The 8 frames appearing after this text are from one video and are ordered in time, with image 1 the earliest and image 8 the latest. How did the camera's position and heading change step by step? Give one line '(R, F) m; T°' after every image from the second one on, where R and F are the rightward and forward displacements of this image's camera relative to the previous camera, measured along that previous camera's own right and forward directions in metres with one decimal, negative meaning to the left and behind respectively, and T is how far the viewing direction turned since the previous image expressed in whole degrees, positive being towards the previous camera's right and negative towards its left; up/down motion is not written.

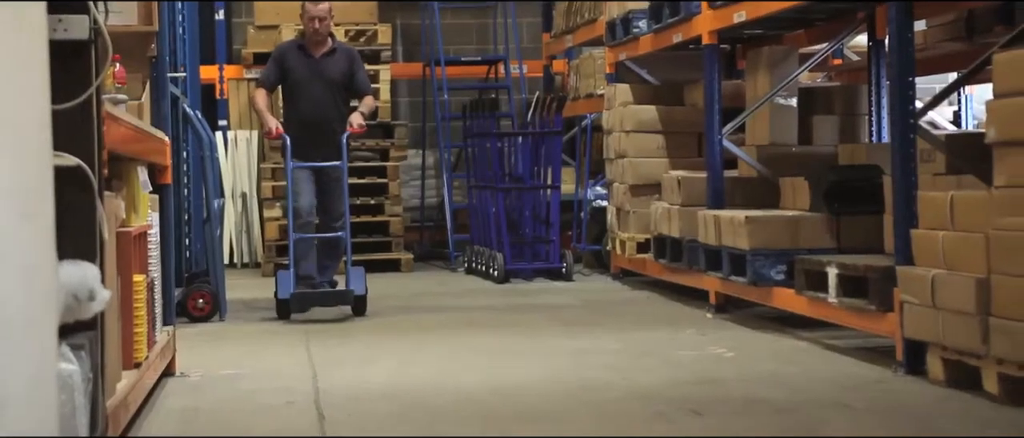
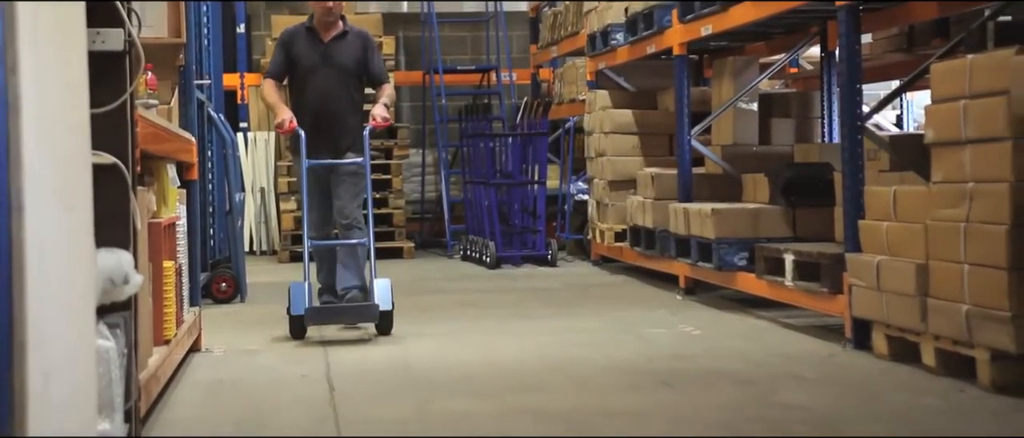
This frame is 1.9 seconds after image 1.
(+0.2, -0.3) m; -2°
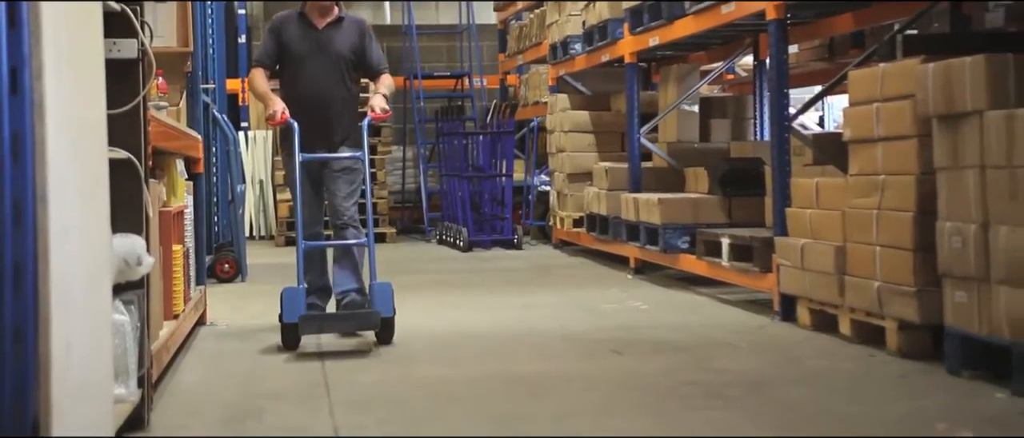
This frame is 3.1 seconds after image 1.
(+0.1, -0.5) m; 0°
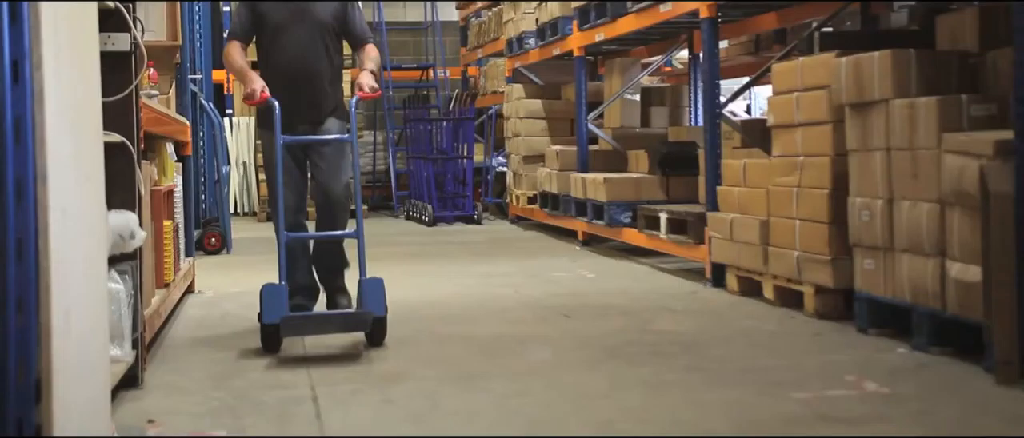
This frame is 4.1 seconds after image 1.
(+0.1, -0.4) m; +1°
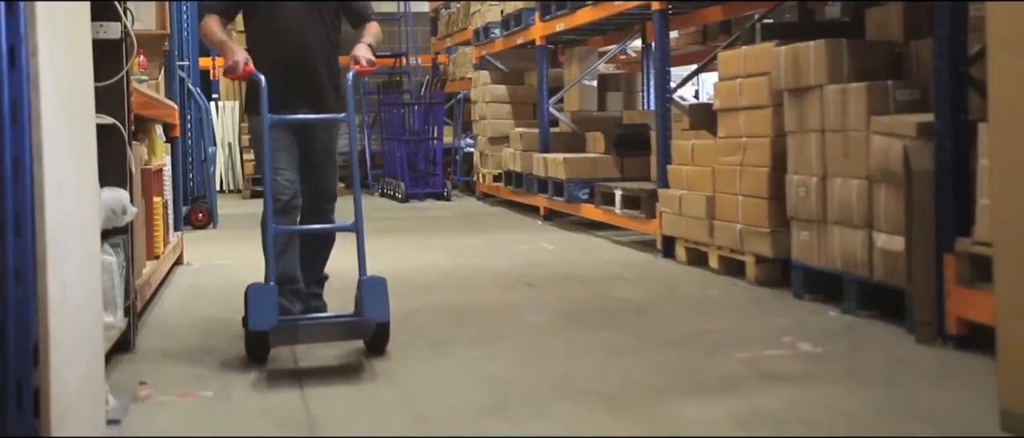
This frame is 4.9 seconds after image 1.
(+0.1, -0.4) m; +1°
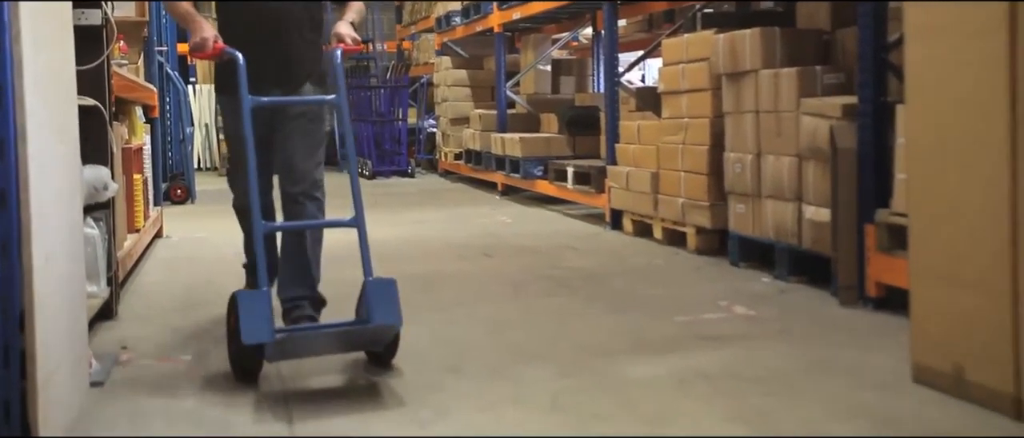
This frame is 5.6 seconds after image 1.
(+0.1, -0.4) m; +2°
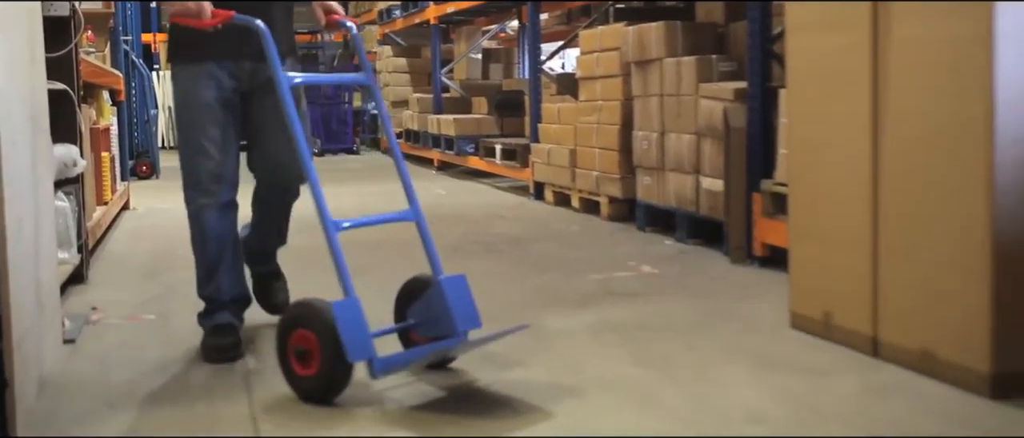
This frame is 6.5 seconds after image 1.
(+0.1, -0.6) m; +3°
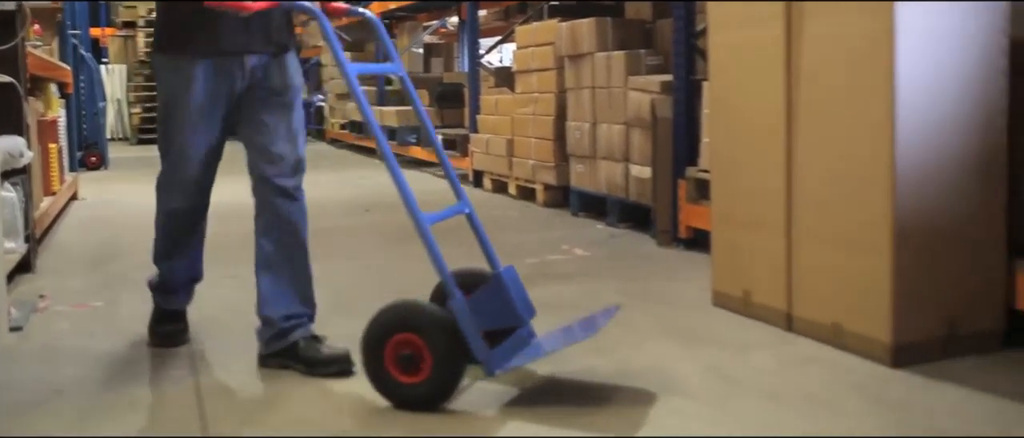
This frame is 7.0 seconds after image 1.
(0.0, -0.3) m; +3°
